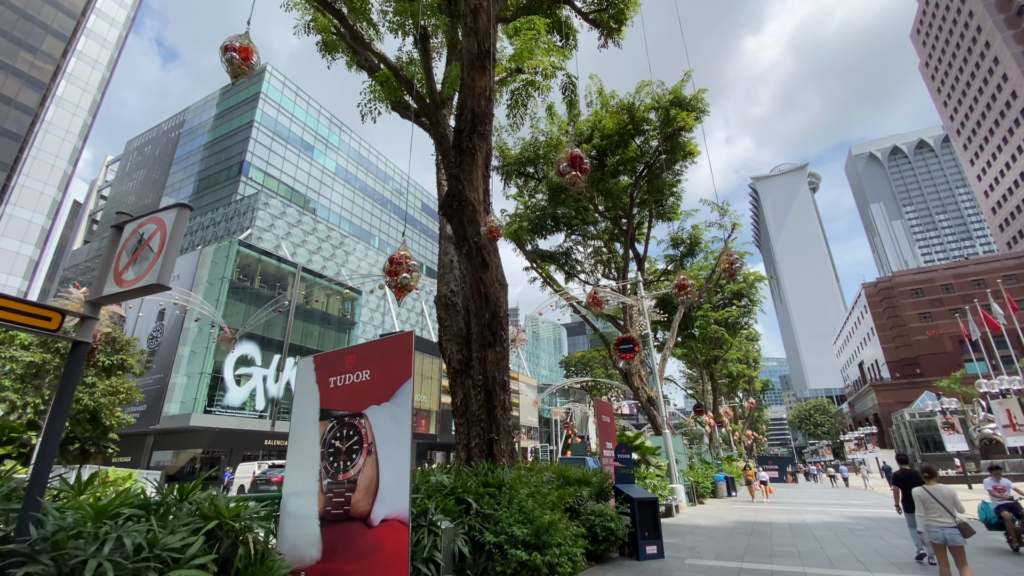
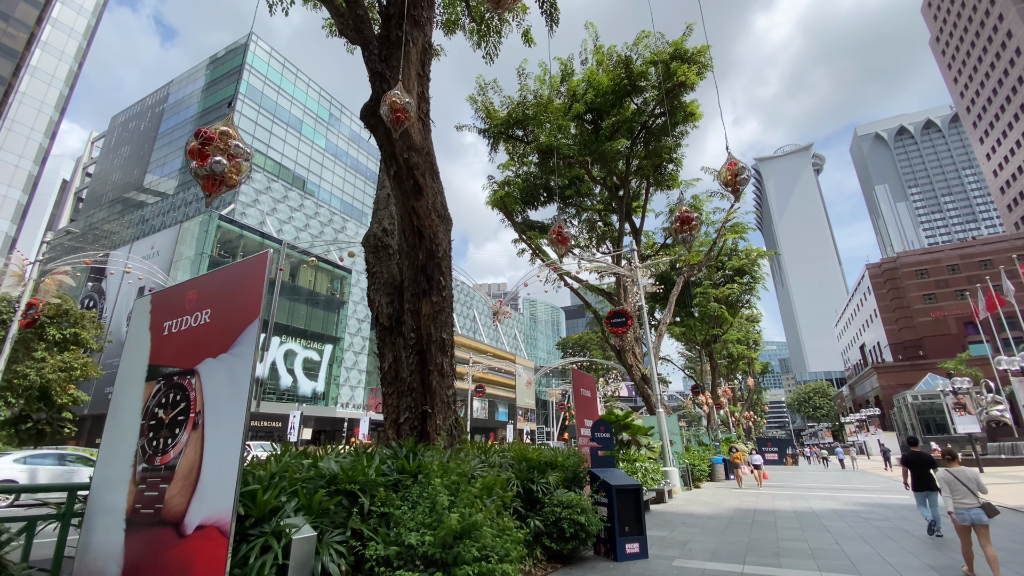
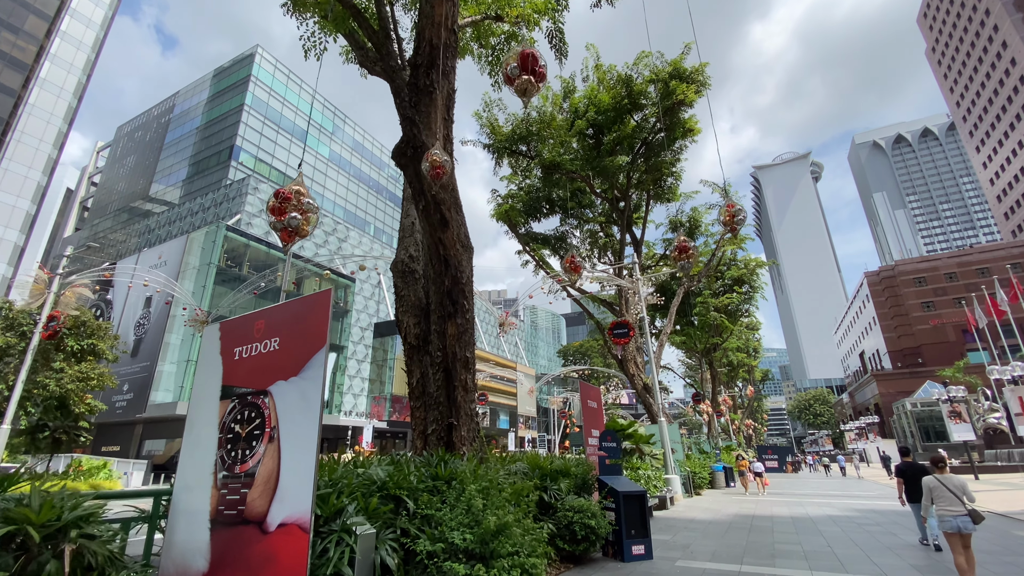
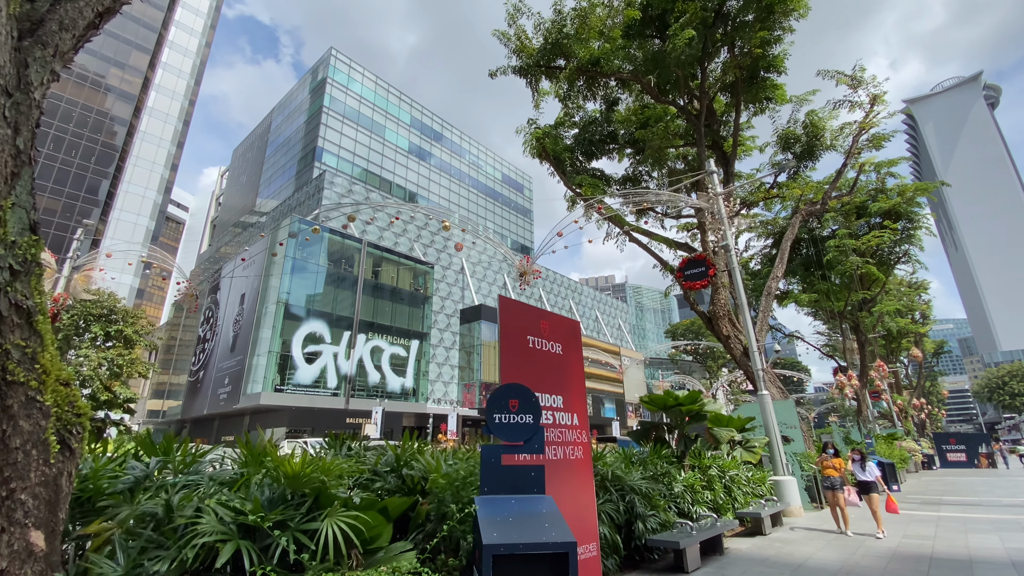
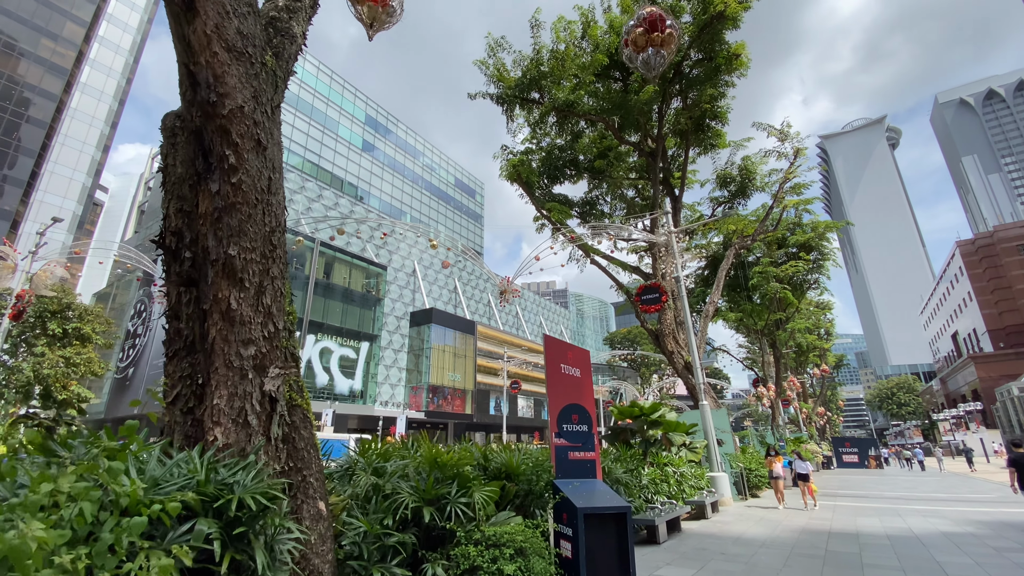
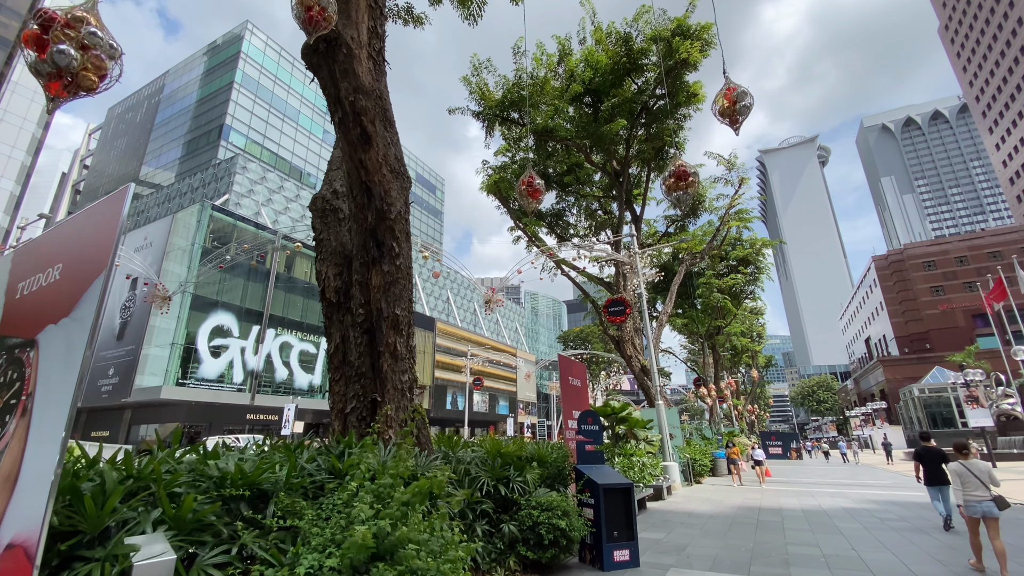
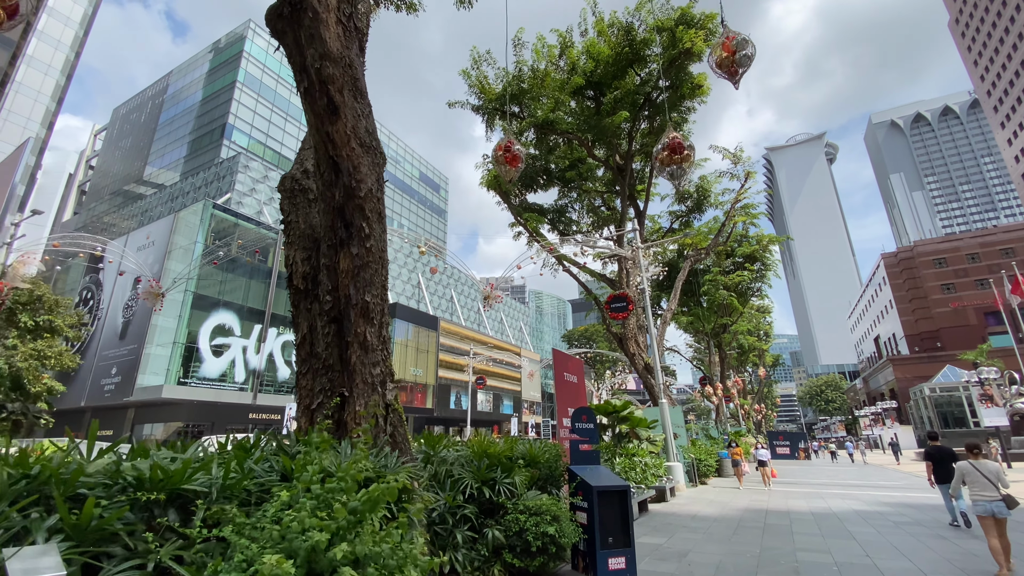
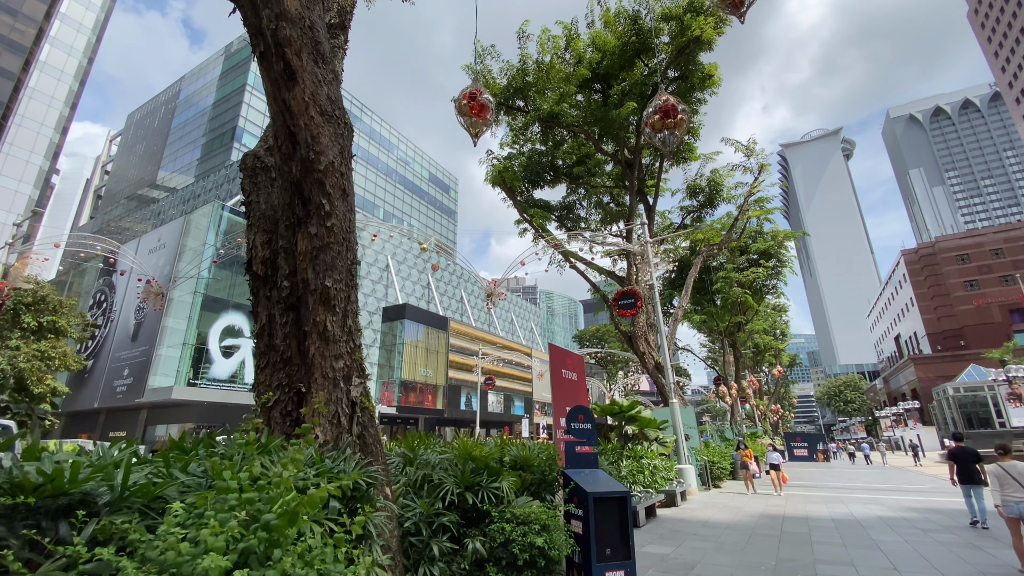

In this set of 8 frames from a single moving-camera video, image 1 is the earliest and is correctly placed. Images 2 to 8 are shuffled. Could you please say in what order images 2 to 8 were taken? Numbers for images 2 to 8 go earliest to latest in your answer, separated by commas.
3, 2, 6, 7, 8, 5, 4
